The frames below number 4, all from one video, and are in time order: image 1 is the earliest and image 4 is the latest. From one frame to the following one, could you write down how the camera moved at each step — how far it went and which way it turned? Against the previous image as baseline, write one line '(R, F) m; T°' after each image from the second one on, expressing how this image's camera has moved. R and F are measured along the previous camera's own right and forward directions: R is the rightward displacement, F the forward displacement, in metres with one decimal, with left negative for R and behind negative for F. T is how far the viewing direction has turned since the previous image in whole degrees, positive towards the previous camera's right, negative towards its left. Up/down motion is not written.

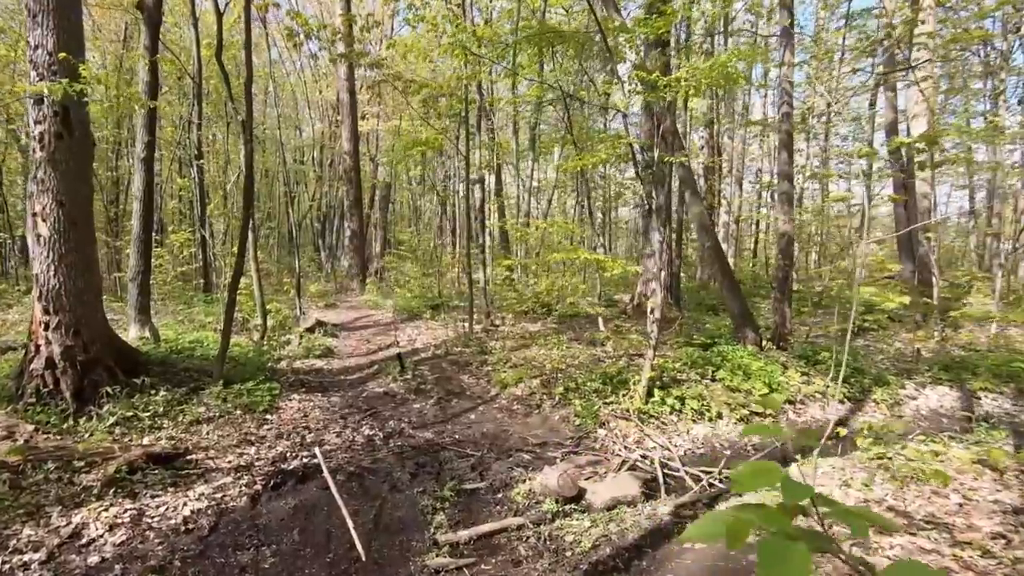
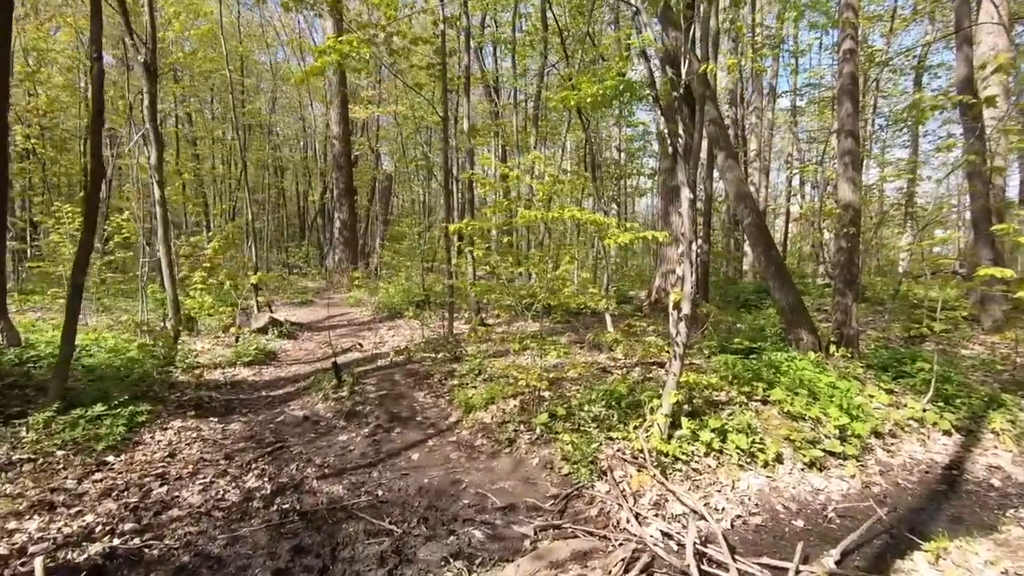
(+0.5, +2.0) m; -2°
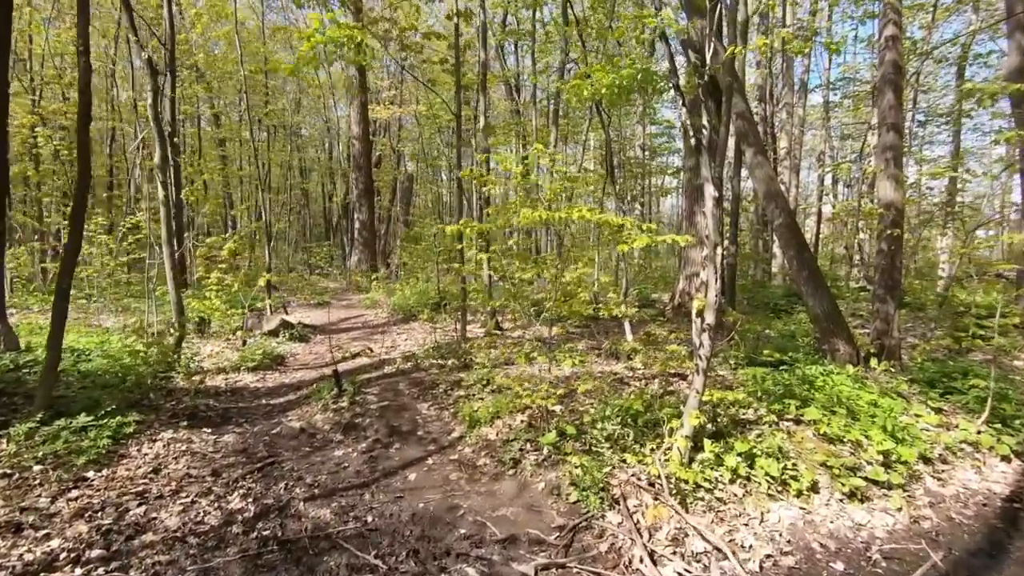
(+0.1, +0.4) m; -3°
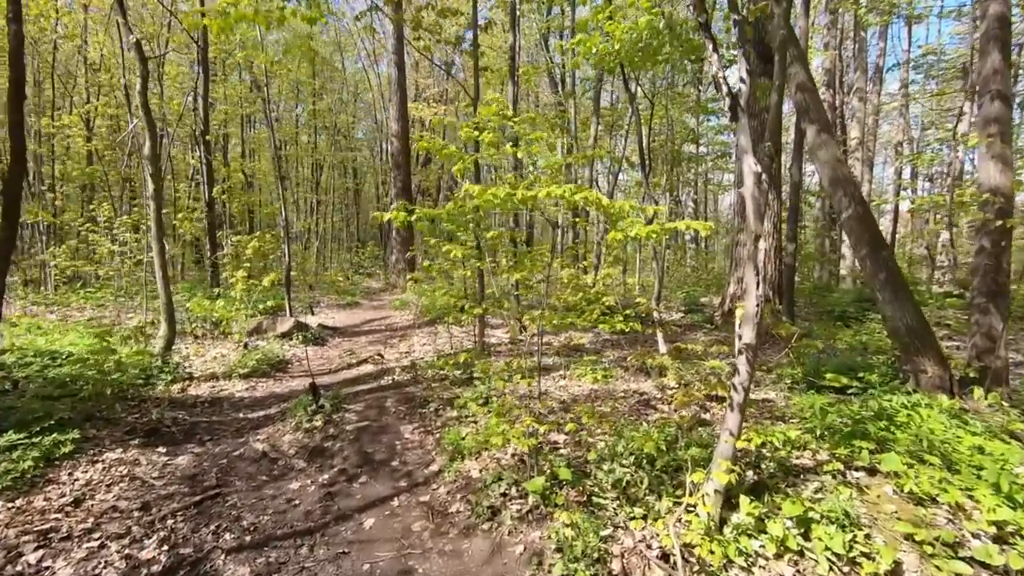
(+0.4, +0.9) m; -6°
